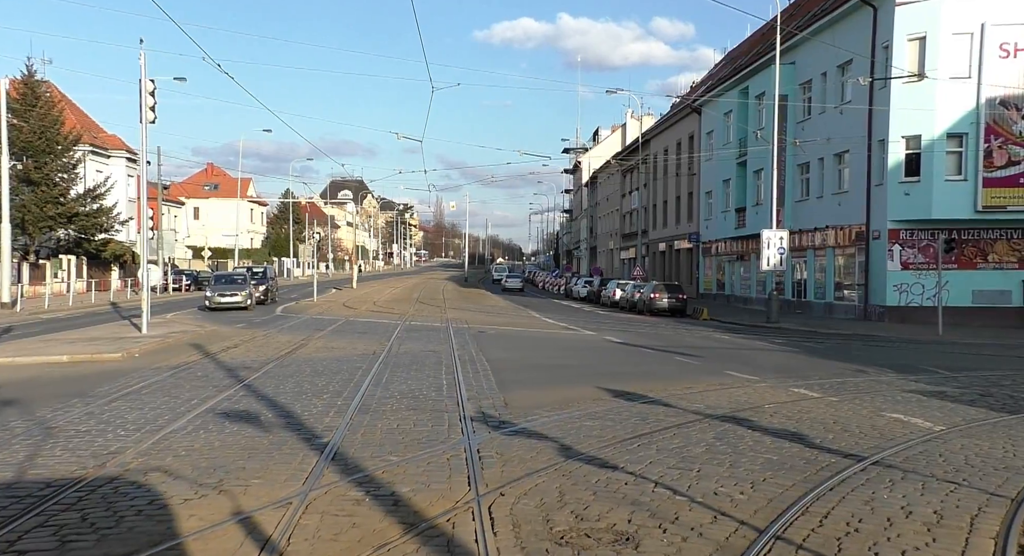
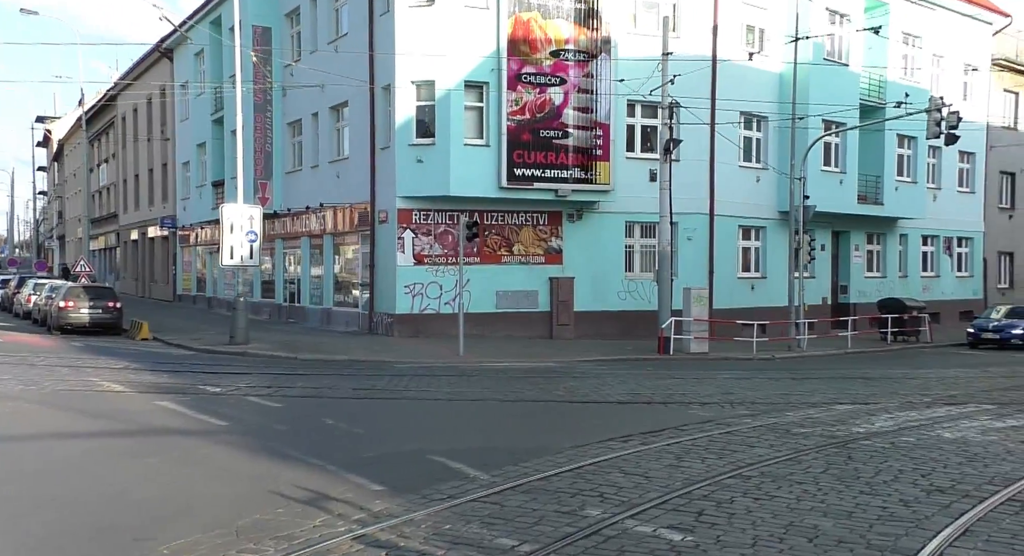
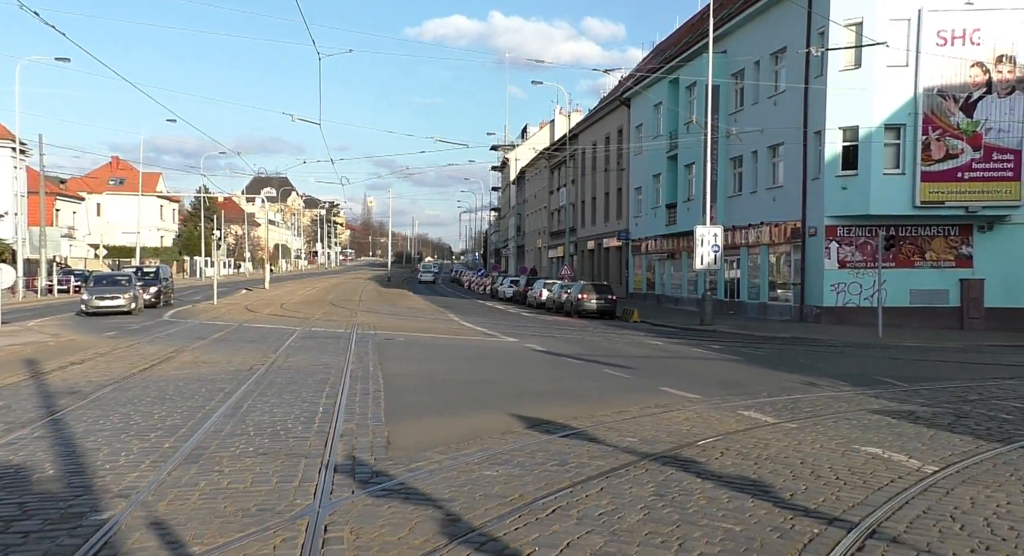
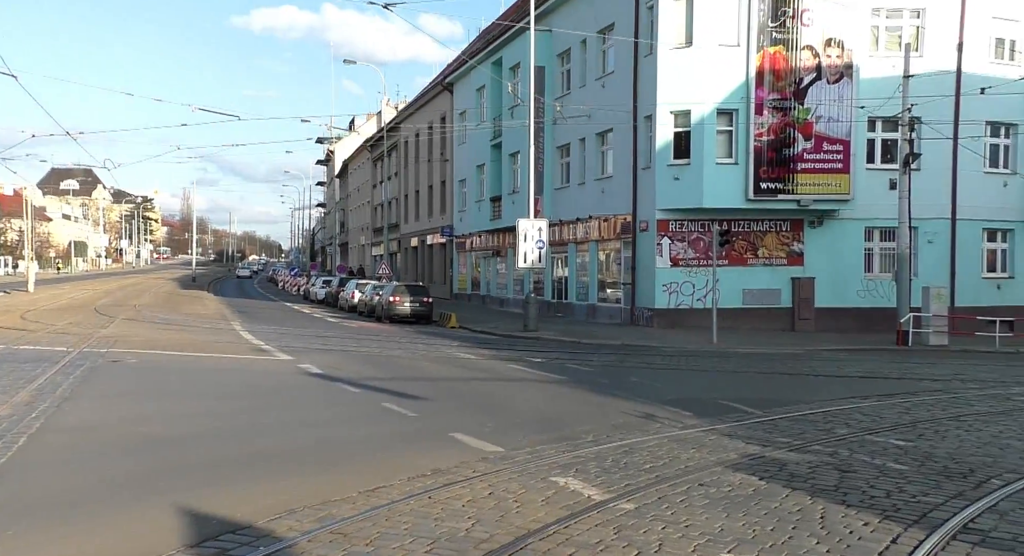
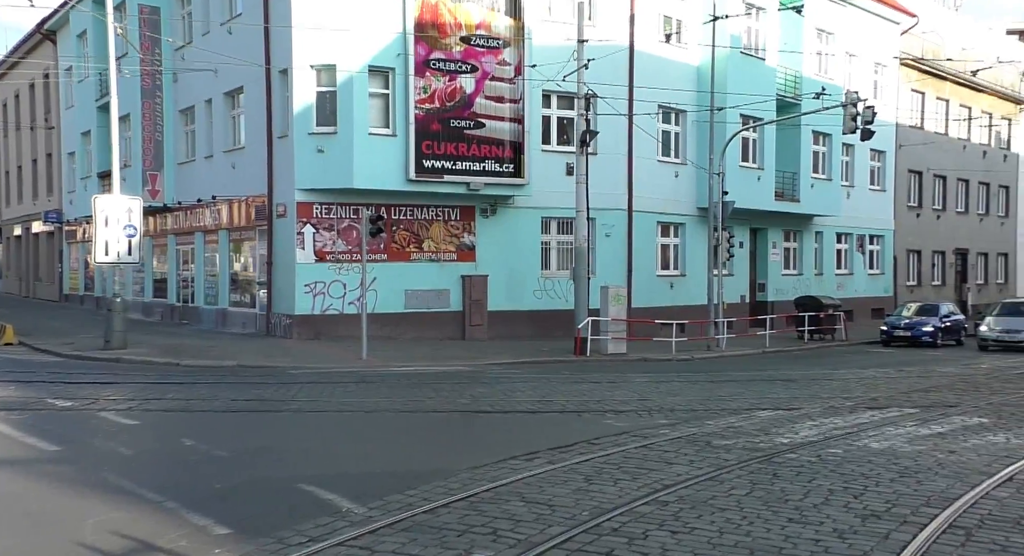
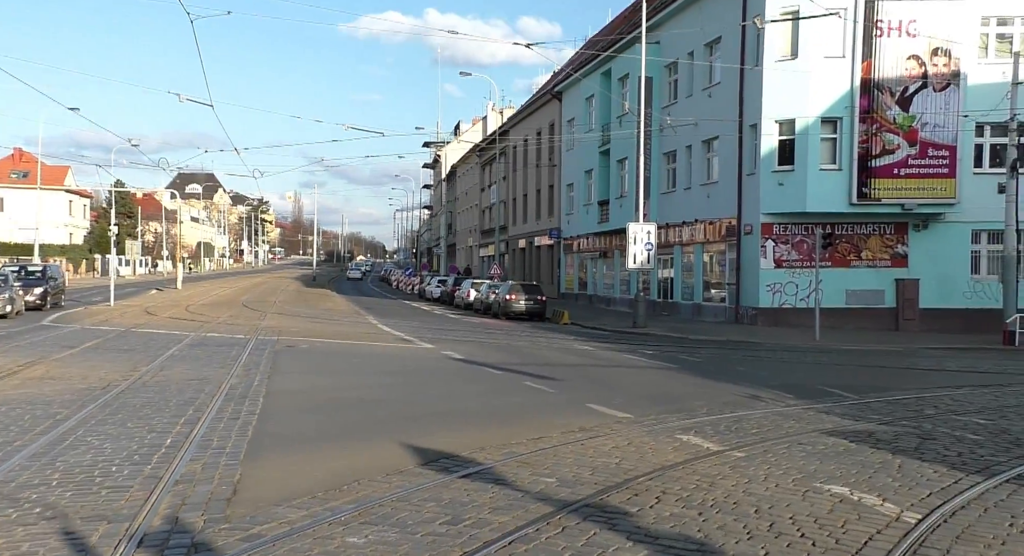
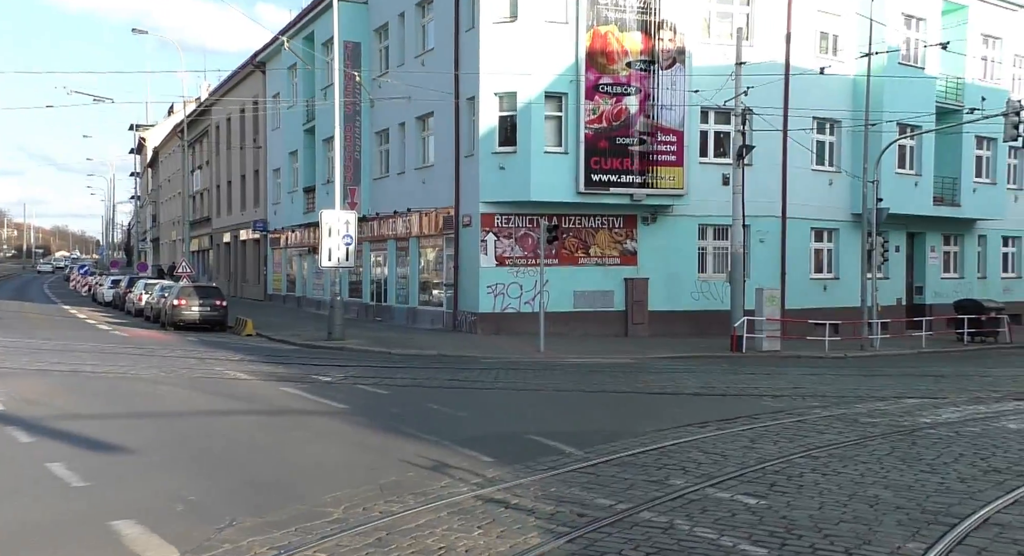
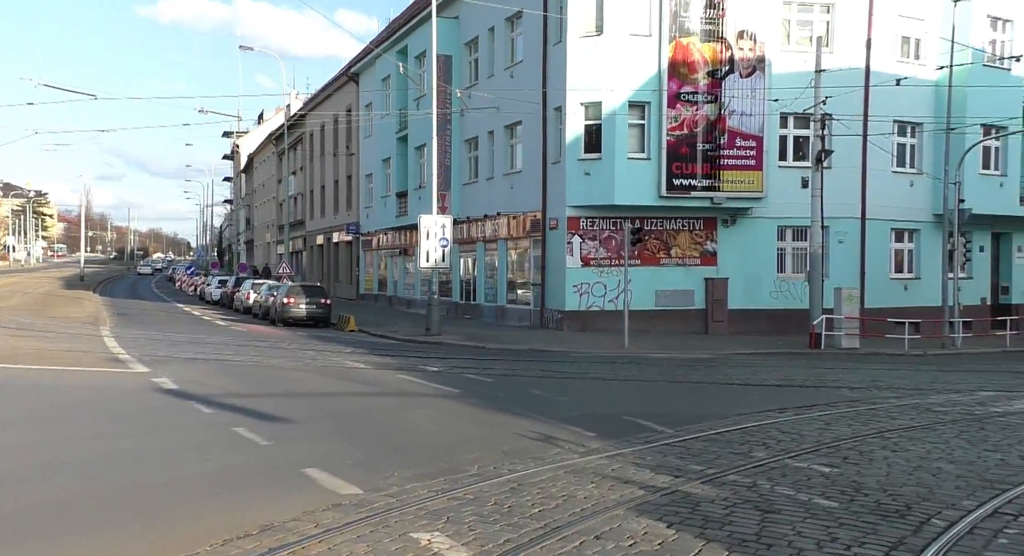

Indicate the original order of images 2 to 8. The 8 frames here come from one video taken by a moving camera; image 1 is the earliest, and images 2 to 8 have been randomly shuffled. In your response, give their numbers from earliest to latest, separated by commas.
3, 6, 4, 8, 7, 2, 5
